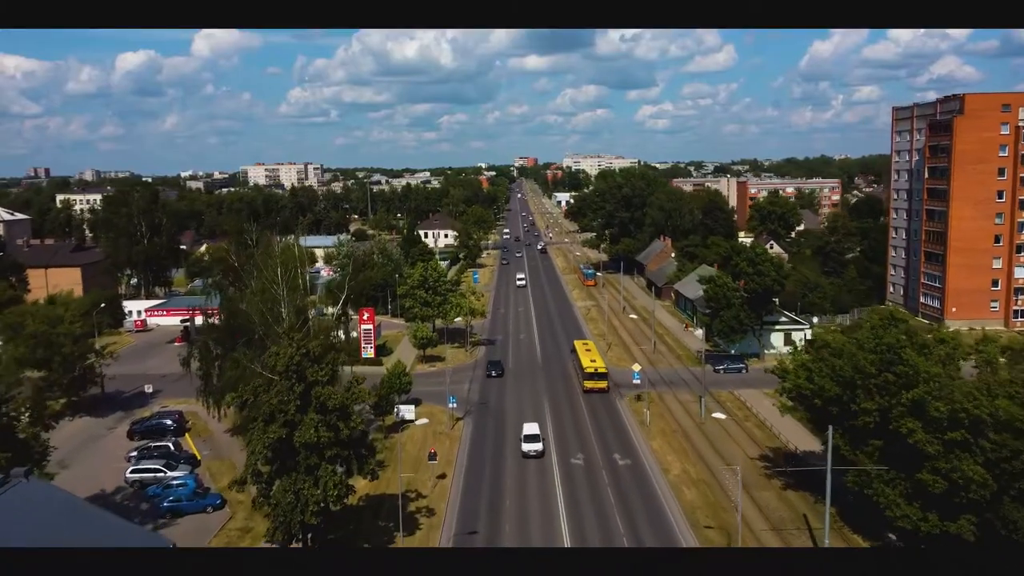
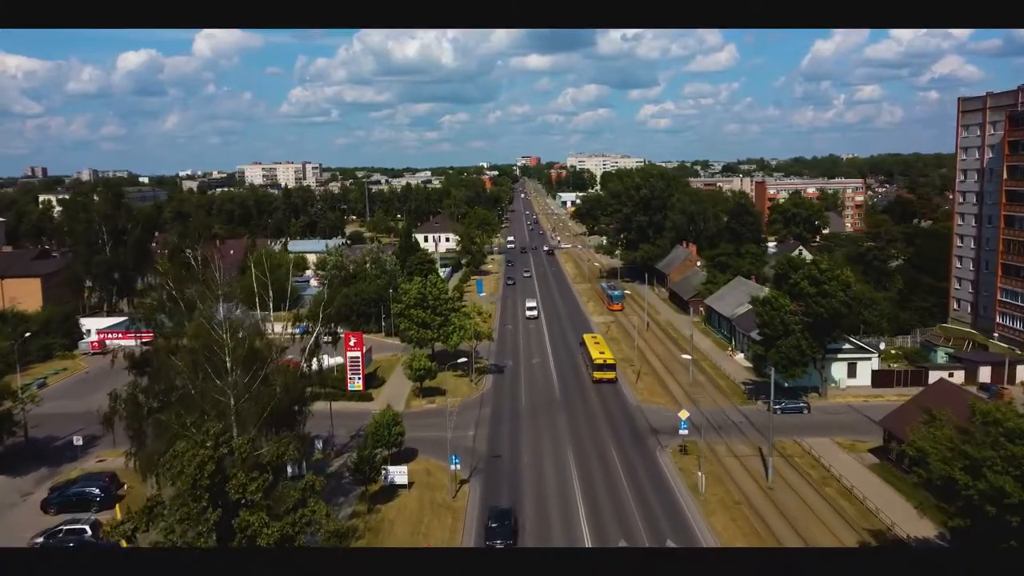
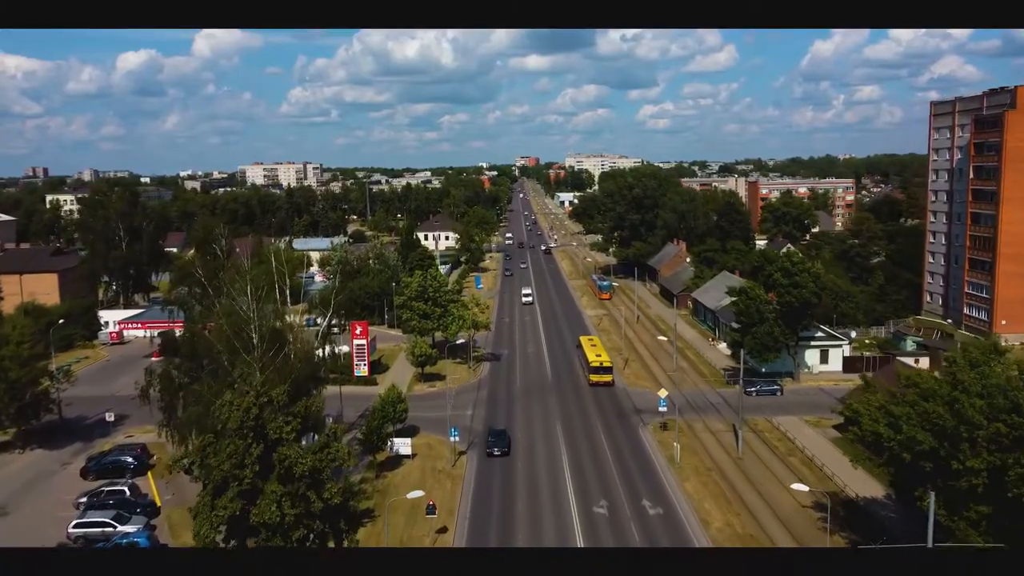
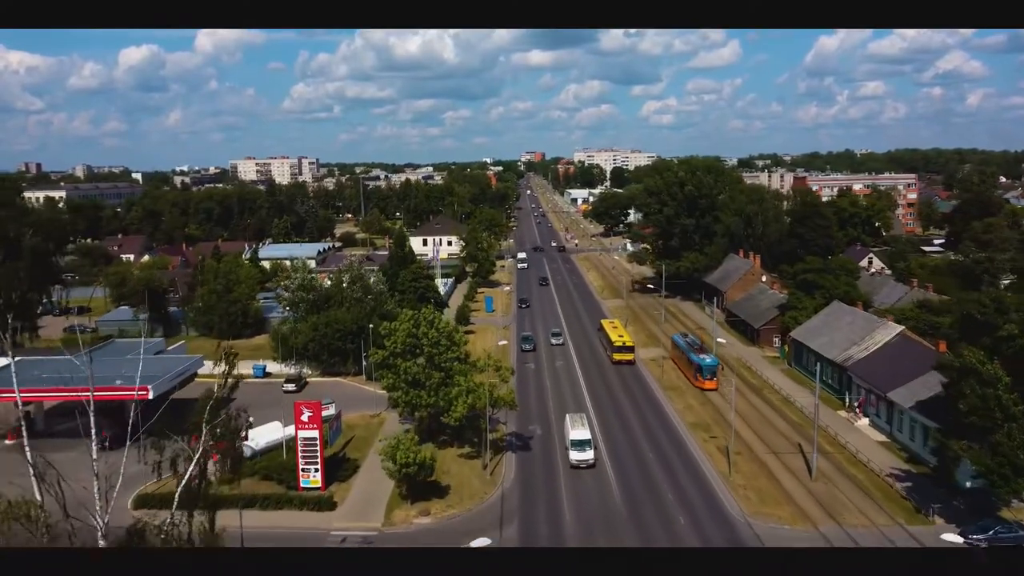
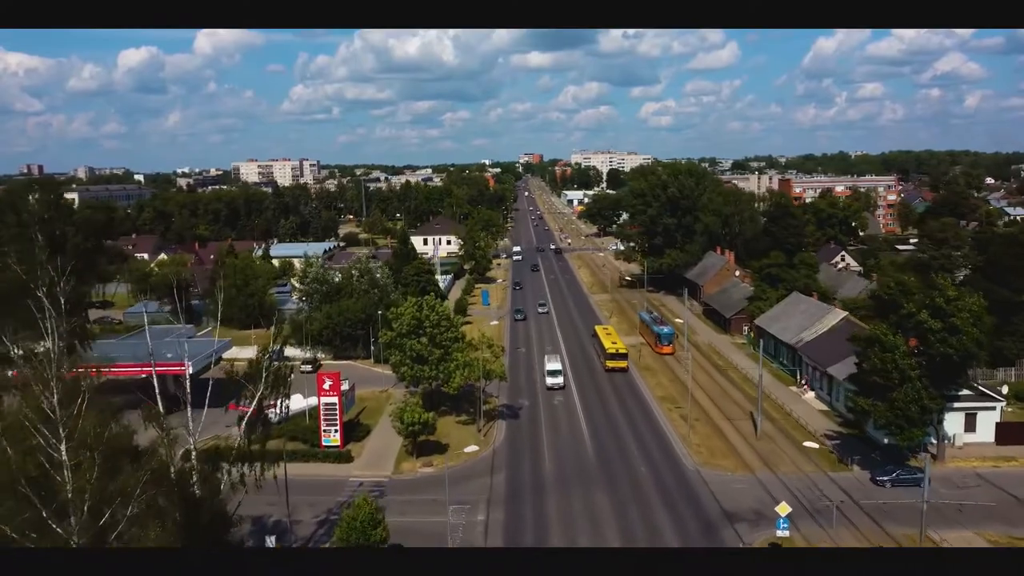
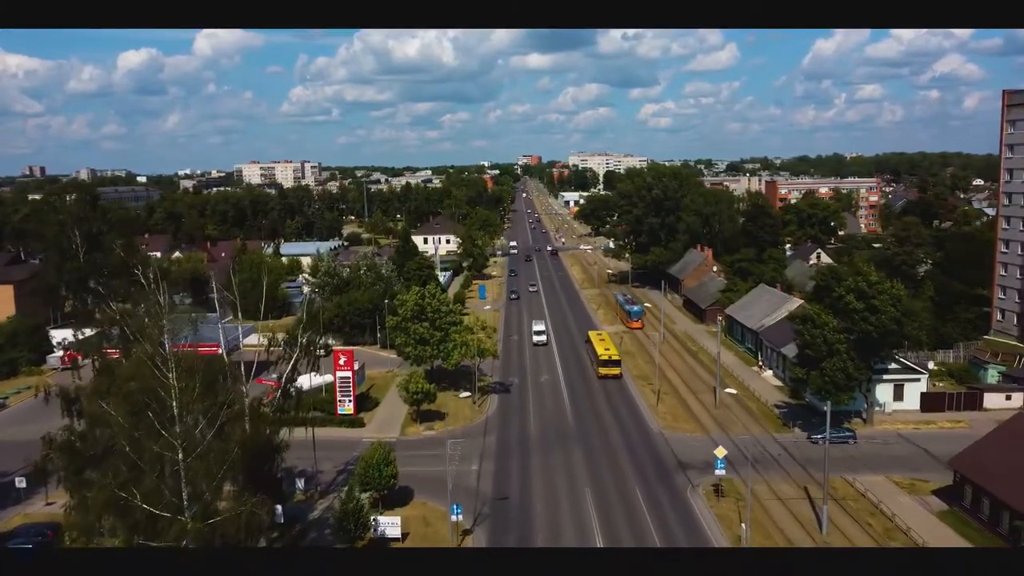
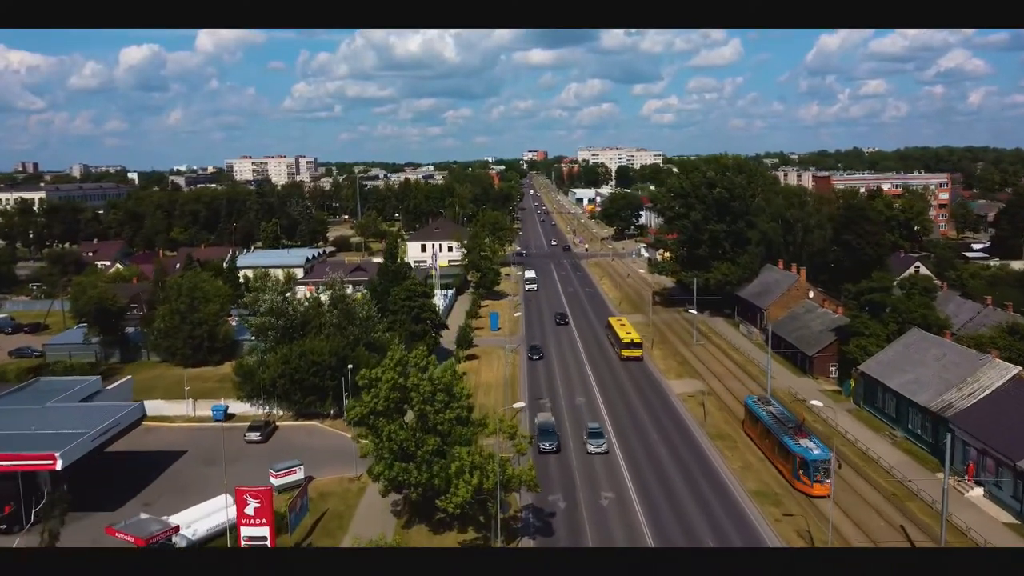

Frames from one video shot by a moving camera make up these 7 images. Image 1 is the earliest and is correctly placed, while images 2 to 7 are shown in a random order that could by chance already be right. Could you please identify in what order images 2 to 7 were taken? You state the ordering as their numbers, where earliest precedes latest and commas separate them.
3, 2, 6, 5, 4, 7
